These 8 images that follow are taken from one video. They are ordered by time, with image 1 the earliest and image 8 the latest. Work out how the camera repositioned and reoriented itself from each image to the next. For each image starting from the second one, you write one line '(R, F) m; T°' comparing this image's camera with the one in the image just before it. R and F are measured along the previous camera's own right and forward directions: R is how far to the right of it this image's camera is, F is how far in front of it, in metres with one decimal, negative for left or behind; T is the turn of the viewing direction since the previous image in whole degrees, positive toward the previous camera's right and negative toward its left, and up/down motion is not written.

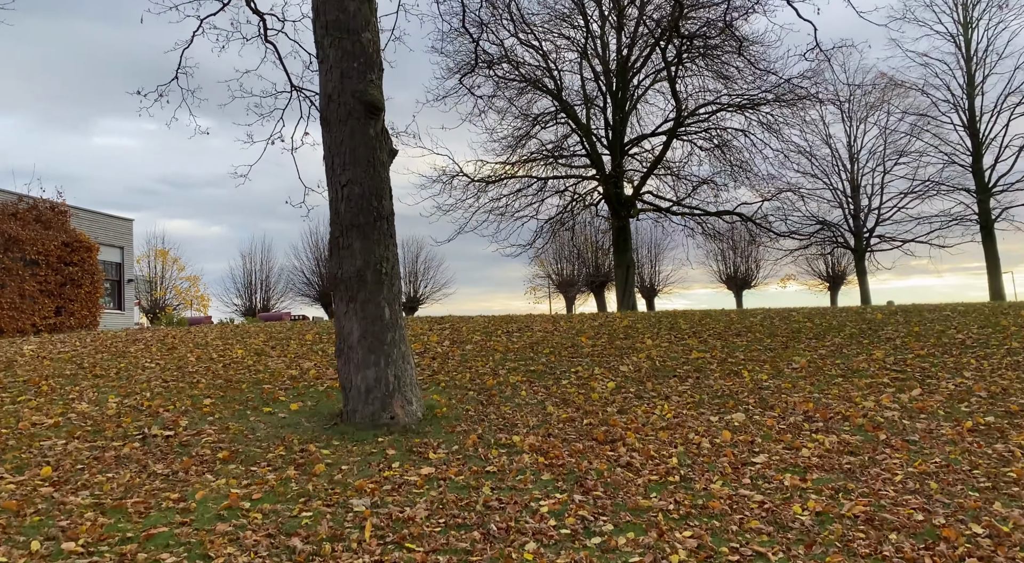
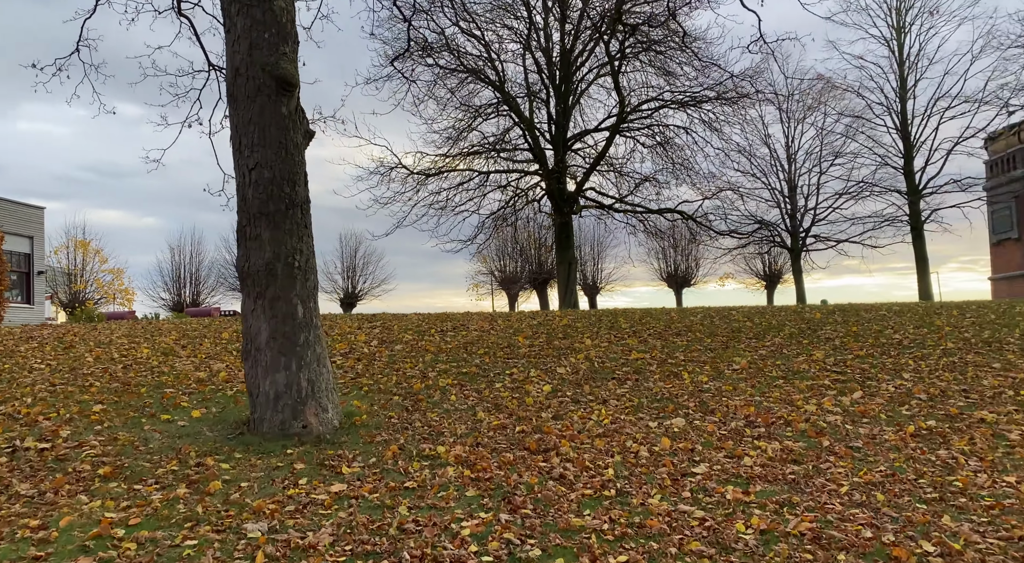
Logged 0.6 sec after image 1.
(+0.2, +0.8) m; +4°
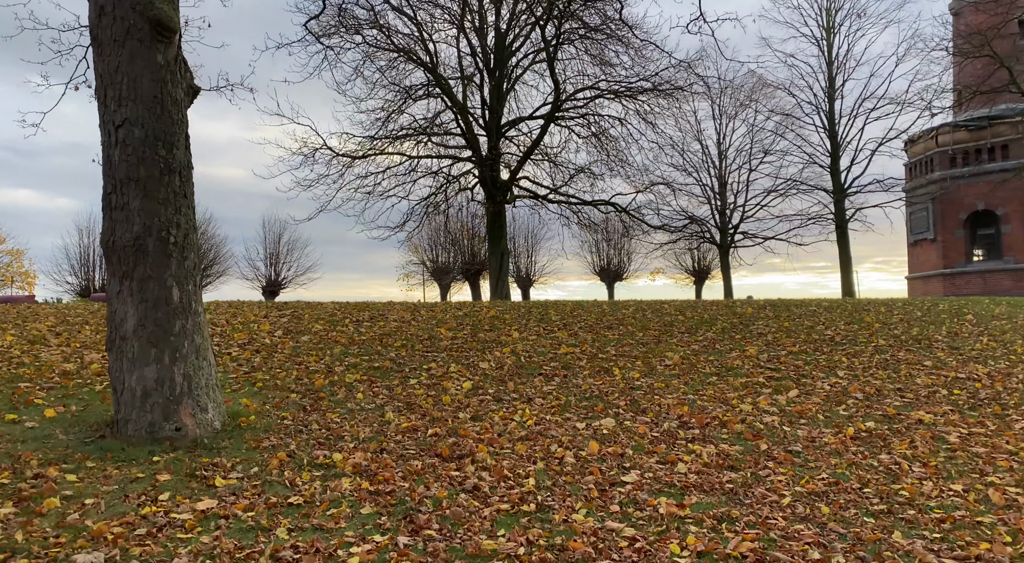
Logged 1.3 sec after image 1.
(+0.2, +1.1) m; +5°
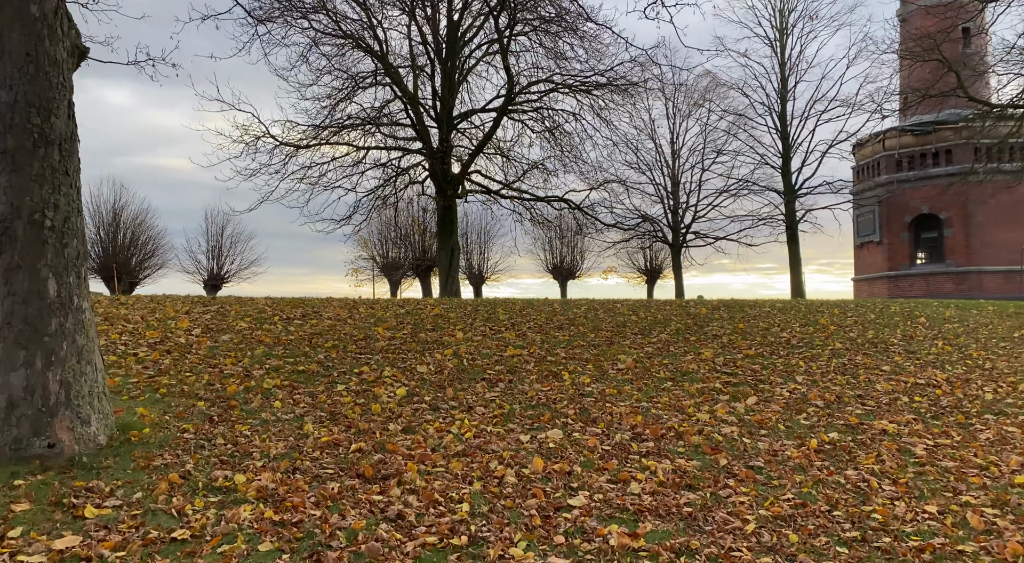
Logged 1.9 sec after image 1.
(+0.2, +1.0) m; +3°
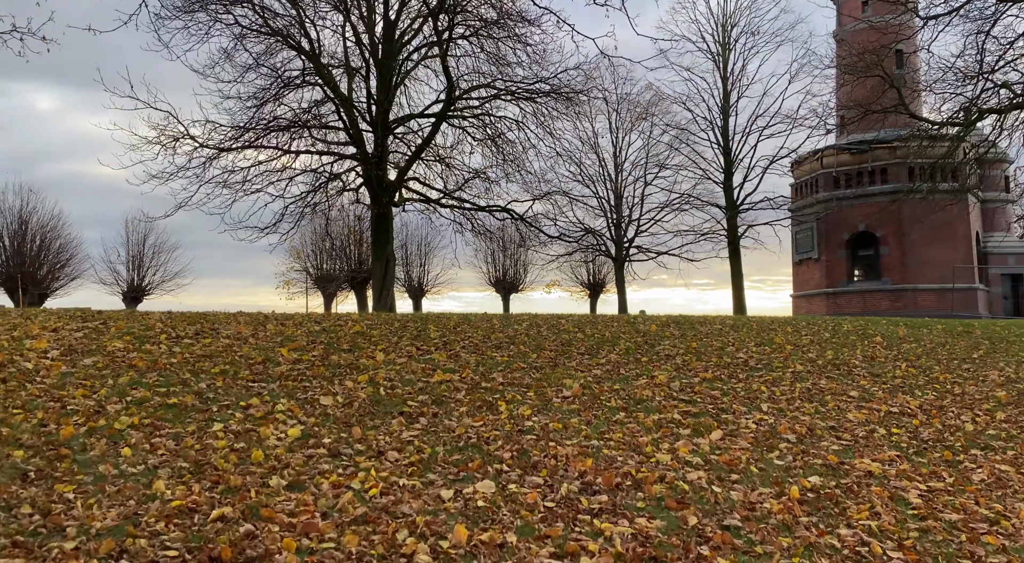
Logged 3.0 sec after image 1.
(+0.2, +2.0) m; +4°
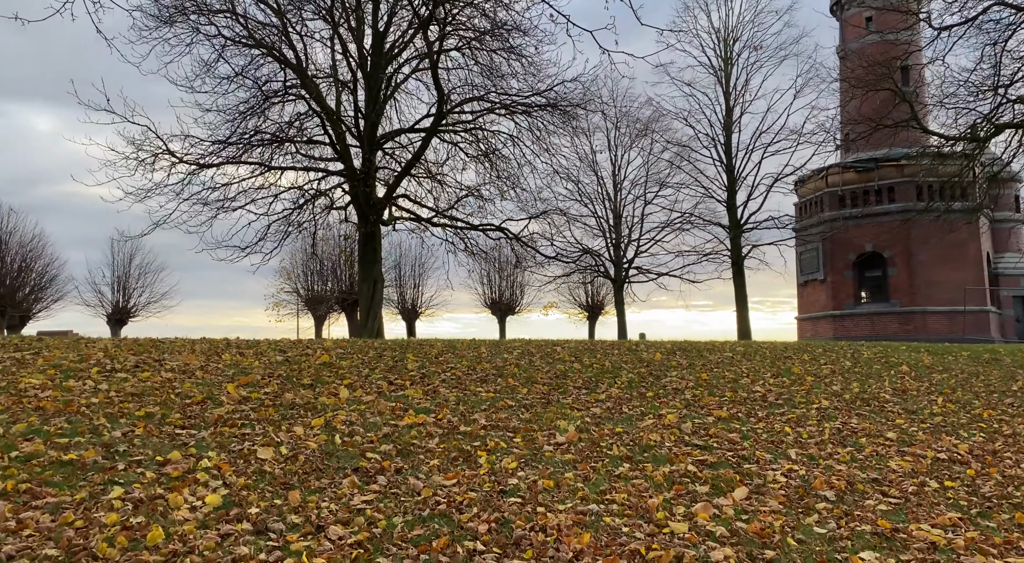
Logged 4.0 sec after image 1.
(+0.2, +1.8) m; 0°
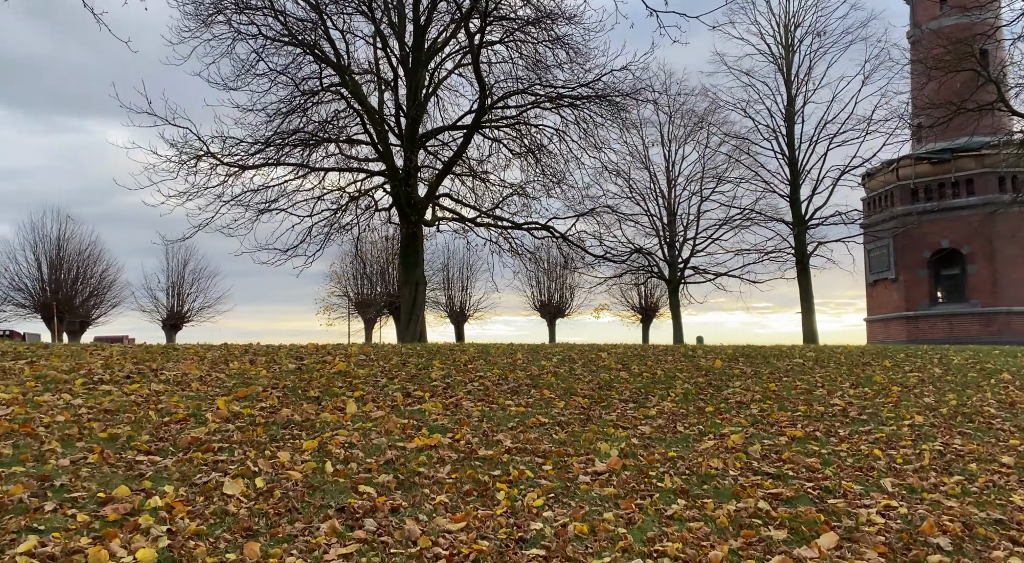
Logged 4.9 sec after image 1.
(+0.3, +1.7) m; -4°
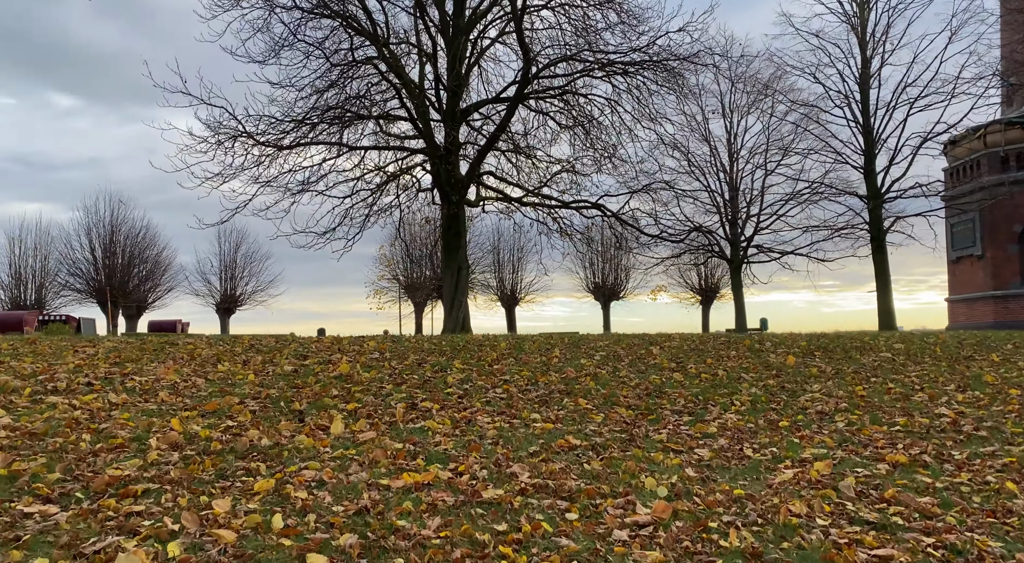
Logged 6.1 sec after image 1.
(+0.4, +2.1) m; -4°
